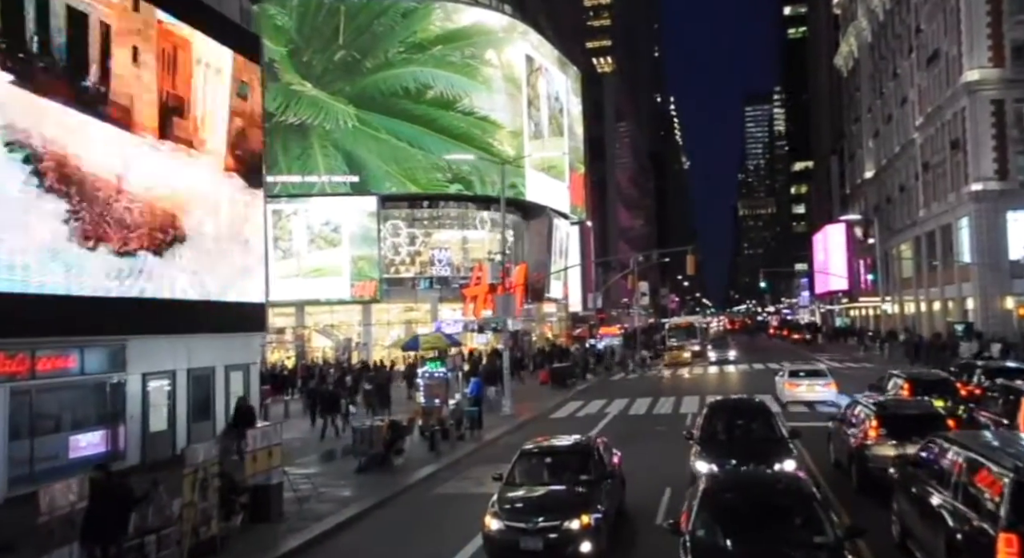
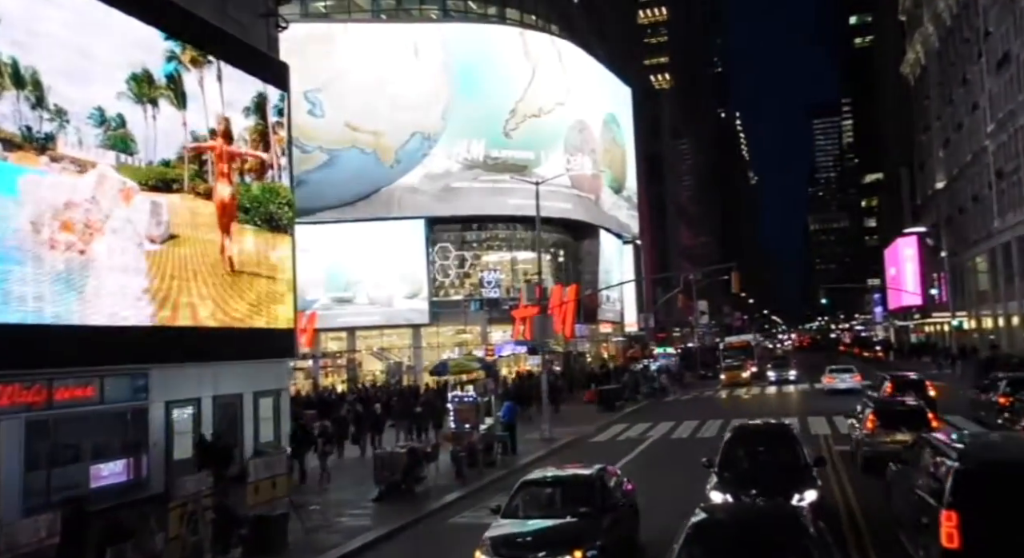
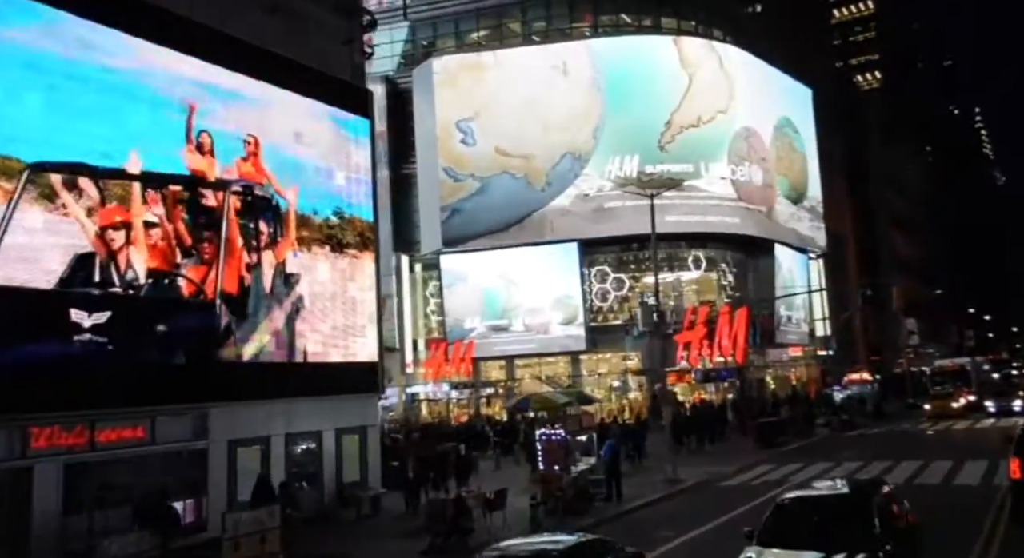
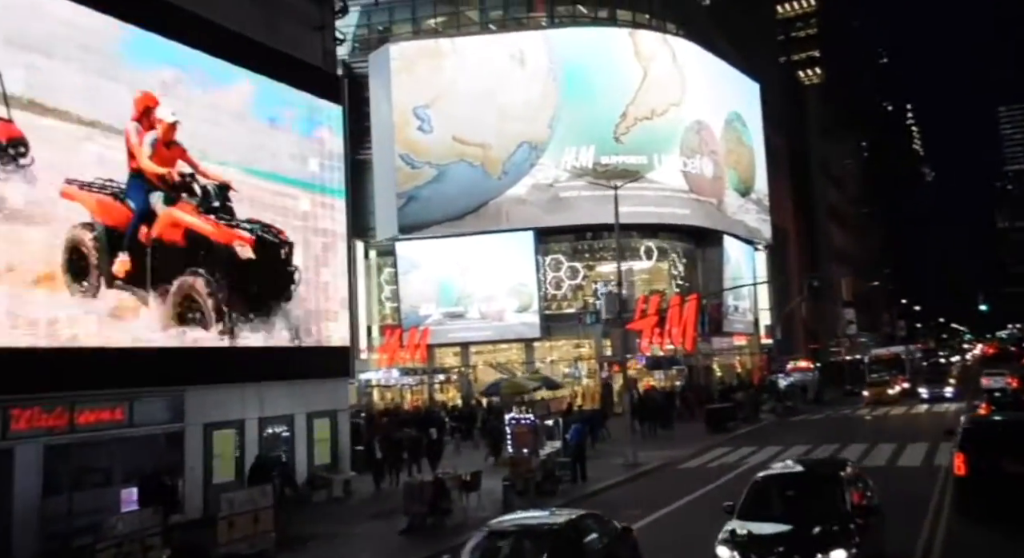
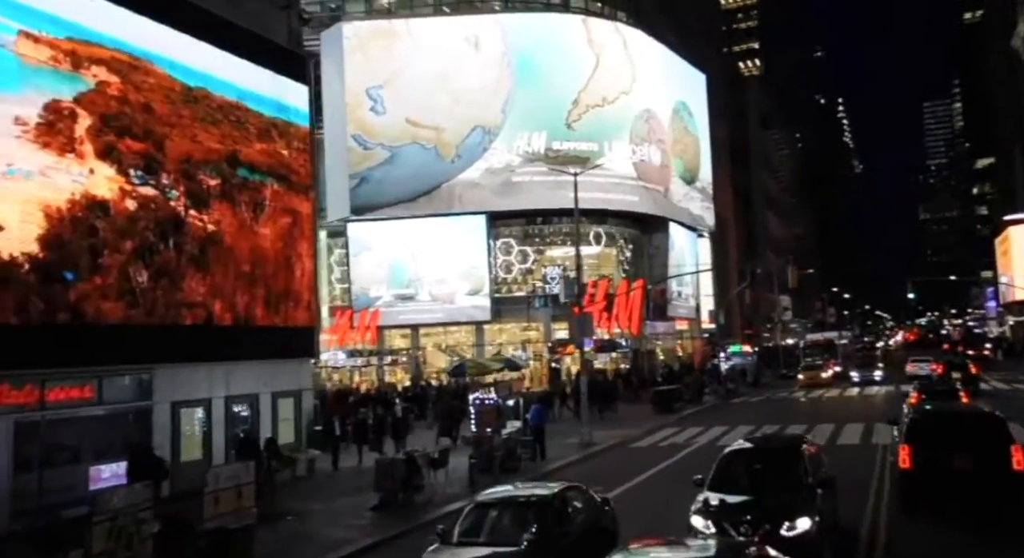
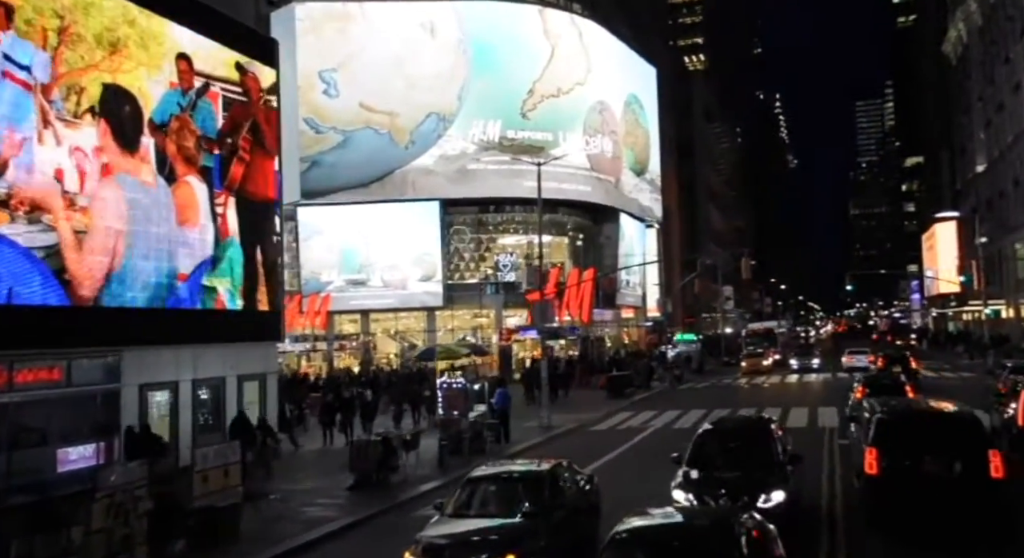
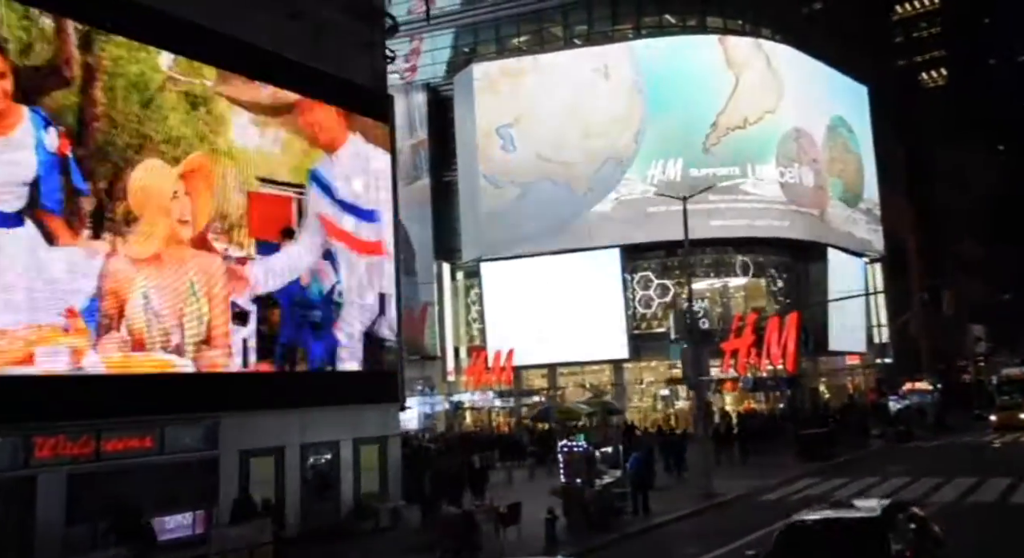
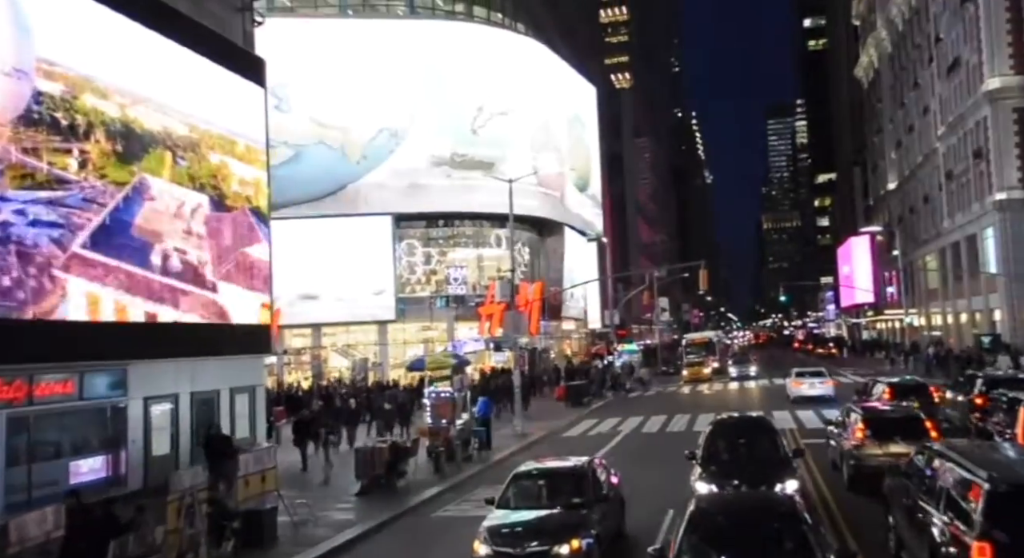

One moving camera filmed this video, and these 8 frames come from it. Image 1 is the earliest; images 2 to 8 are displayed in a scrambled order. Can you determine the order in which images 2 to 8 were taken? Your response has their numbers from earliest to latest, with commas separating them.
8, 2, 6, 5, 4, 3, 7
